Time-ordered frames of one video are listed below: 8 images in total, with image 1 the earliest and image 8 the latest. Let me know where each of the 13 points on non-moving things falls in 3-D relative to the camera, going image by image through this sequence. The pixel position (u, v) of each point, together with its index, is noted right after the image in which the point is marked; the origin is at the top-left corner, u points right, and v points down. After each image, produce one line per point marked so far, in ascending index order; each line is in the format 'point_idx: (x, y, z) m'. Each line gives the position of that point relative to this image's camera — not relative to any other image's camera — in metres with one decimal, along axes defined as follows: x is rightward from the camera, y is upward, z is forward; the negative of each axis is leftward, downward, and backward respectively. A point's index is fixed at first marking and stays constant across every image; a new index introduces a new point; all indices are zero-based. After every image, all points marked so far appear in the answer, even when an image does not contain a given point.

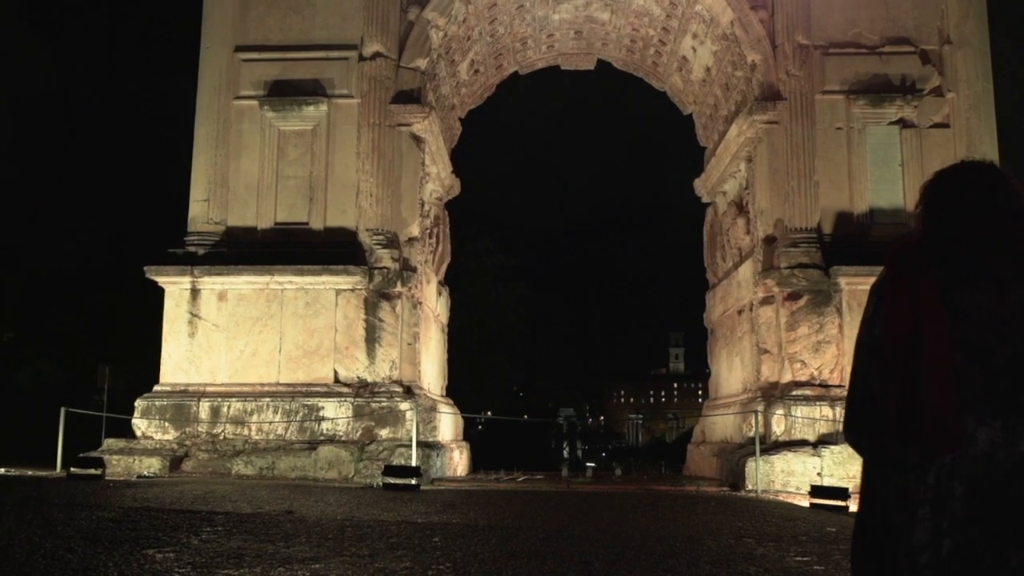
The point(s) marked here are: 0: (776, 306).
0: (+3.8, -0.3, +13.4) m
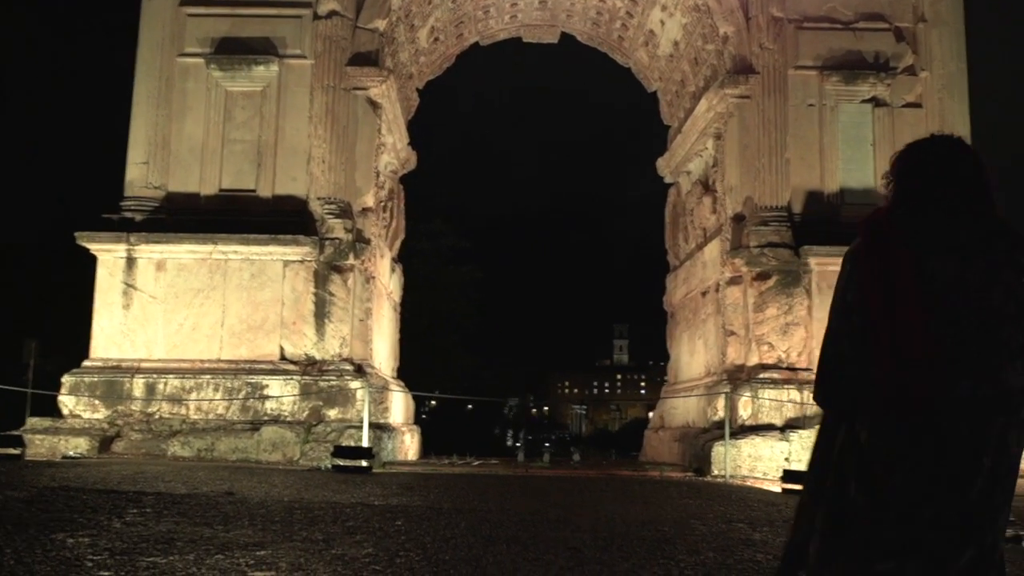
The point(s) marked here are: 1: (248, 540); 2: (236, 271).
0: (+3.2, 0.0, +13.0) m
1: (-1.2, -1.1, +4.1) m
2: (-3.7, +0.2, +12.4) m
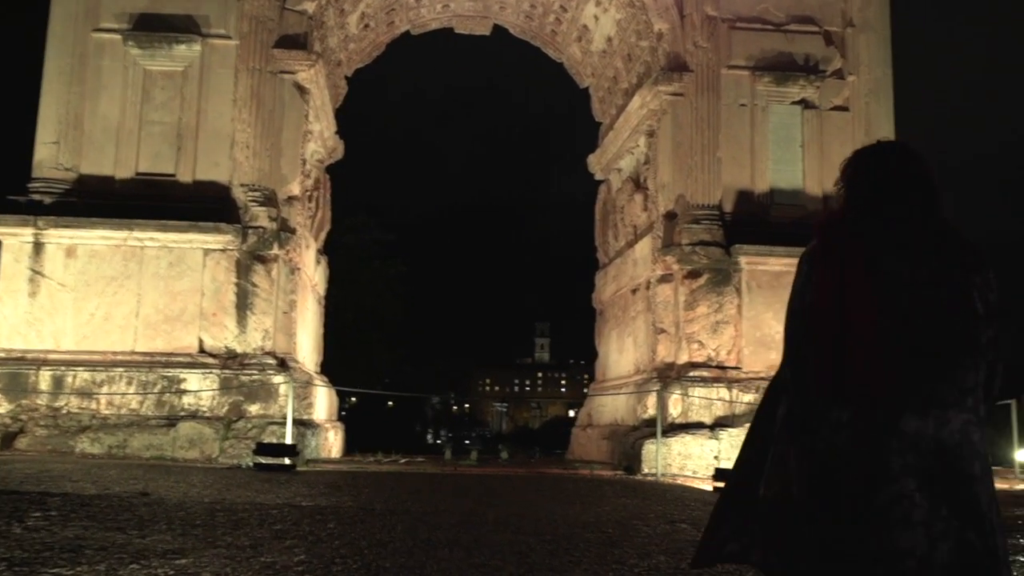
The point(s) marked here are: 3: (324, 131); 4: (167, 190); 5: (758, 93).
0: (+2.2, 0.0, +13.0) m
1: (-1.4, -1.0, +3.7) m
2: (-4.5, +0.4, +11.8) m
3: (-3.1, +2.5, +15.2) m
4: (-4.5, +1.3, +12.2) m
5: (+3.5, +2.8, +13.5) m
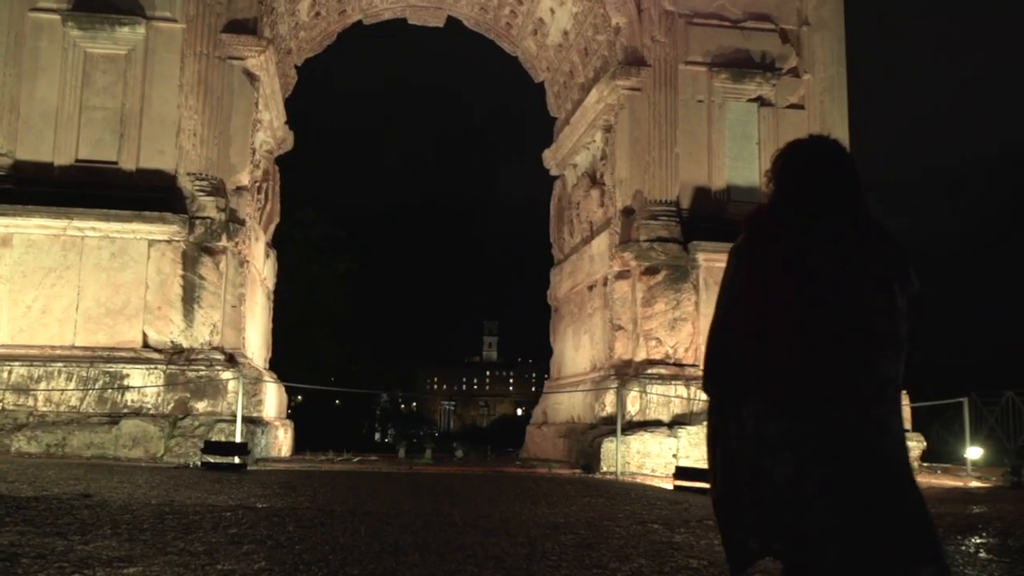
0: (+1.6, +0.1, +12.9) m
1: (-1.5, -1.0, +3.5) m
2: (-5.1, +0.5, +11.4) m
3: (-3.8, +2.6, +14.8) m
4: (-5.0, +1.4, +11.8) m
5: (+2.9, +2.8, +13.5) m
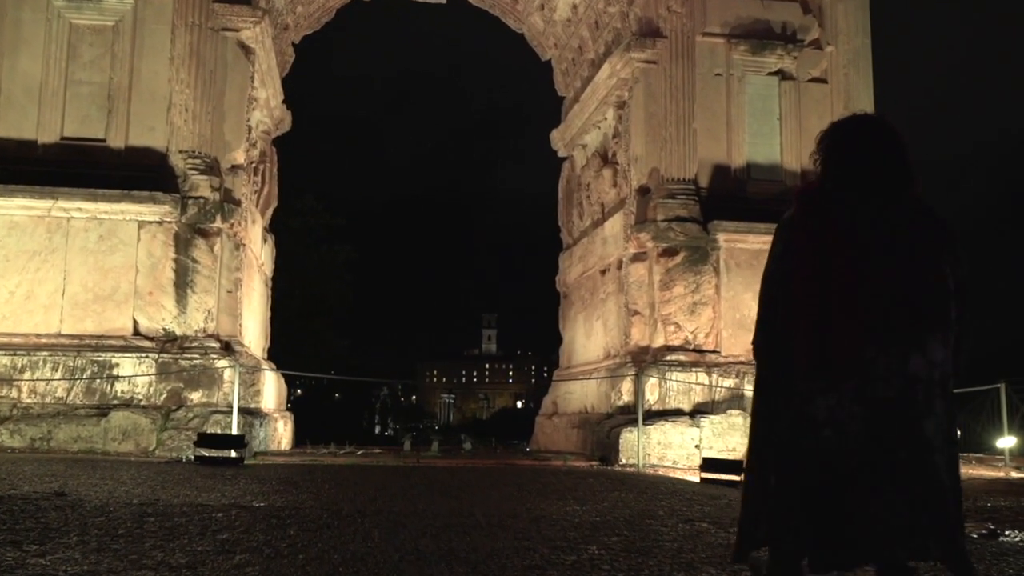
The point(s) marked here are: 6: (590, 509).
0: (+1.8, +0.3, +12.2) m
1: (-1.3, -0.8, +2.8) m
2: (-4.9, +0.6, +10.7) m
3: (-3.6, +2.8, +14.1) m
4: (-4.9, +1.6, +11.1) m
5: (+3.0, +3.1, +12.8) m
6: (+0.4, -1.2, +5.3) m
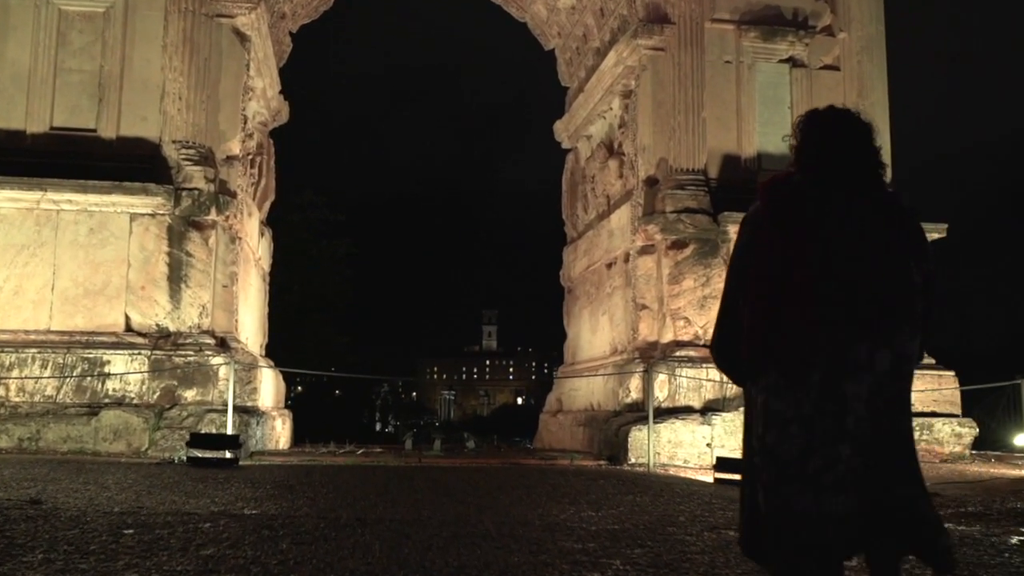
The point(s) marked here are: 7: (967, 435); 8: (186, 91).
0: (+1.8, +0.4, +11.9) m
1: (-1.3, -0.8, +2.5) m
2: (-4.9, +0.7, +10.4) m
3: (-3.6, +2.9, +13.8) m
4: (-4.9, +1.6, +10.8) m
5: (+3.1, +3.2, +12.4) m
6: (+0.5, -1.2, +4.9) m
7: (+5.5, -1.8, +11.3) m
8: (-3.8, +2.3, +10.9) m
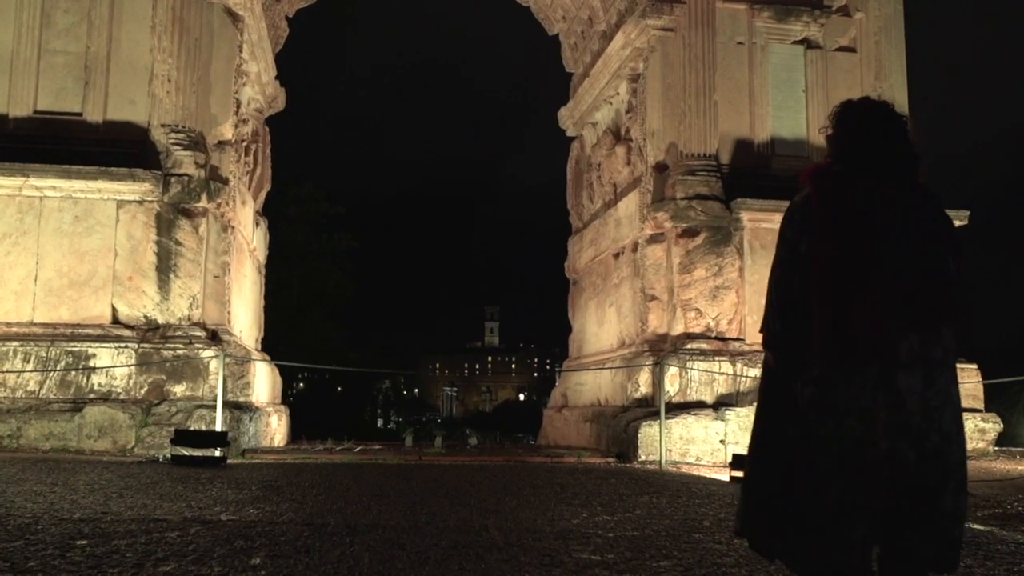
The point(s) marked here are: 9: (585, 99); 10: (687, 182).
0: (+1.9, +0.5, +11.4) m
1: (-1.2, -0.7, +2.0) m
2: (-4.8, +0.8, +9.9) m
3: (-3.5, +3.0, +13.3) m
4: (-4.8, +1.7, +10.3) m
5: (+3.1, +3.3, +12.0) m
6: (+0.5, -1.1, +4.5) m
7: (+5.5, -1.6, +10.8) m
8: (-3.7, +2.4, +10.5) m
9: (+1.1, +3.0, +14.7) m
10: (+2.1, +1.3, +11.2) m
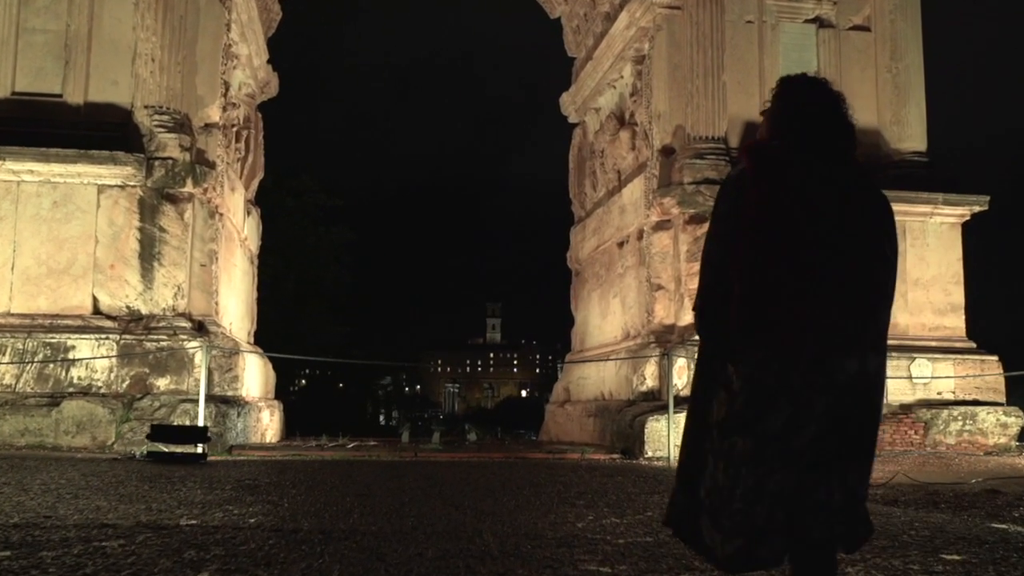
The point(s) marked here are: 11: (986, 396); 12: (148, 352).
0: (+1.9, +0.7, +10.9) m
1: (-1.2, -0.6, +1.6) m
2: (-4.8, +0.9, +9.5) m
3: (-3.5, +3.2, +12.8) m
4: (-4.8, +1.8, +9.8) m
5: (+3.1, +3.4, +11.5) m
6: (+0.5, -1.0, +4.0) m
7: (+5.5, -1.5, +10.4) m
8: (-3.7, +2.5, +10.0) m
9: (+1.2, +3.1, +14.3) m
10: (+2.1, +1.4, +10.7) m
11: (+5.4, -1.2, +10.7) m
12: (-3.5, -0.6, +9.1) m
